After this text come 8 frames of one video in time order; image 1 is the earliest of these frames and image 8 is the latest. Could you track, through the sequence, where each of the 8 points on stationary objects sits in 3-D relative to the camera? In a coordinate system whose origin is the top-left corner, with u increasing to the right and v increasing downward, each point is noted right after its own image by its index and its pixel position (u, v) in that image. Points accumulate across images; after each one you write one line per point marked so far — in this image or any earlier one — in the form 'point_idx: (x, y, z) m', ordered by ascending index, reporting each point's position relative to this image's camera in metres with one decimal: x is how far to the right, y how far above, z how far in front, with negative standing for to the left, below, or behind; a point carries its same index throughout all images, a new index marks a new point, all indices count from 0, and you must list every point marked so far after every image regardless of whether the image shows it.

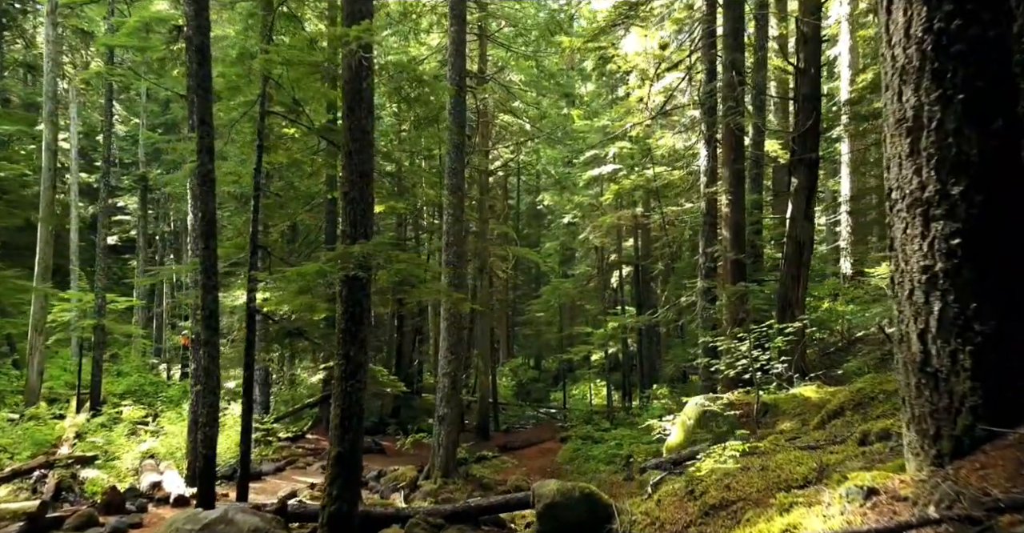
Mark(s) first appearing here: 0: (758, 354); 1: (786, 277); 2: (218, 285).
0: (+3.3, -1.2, +11.8) m
1: (+4.5, -0.2, +14.6) m
2: (-3.6, -0.2, +10.6) m
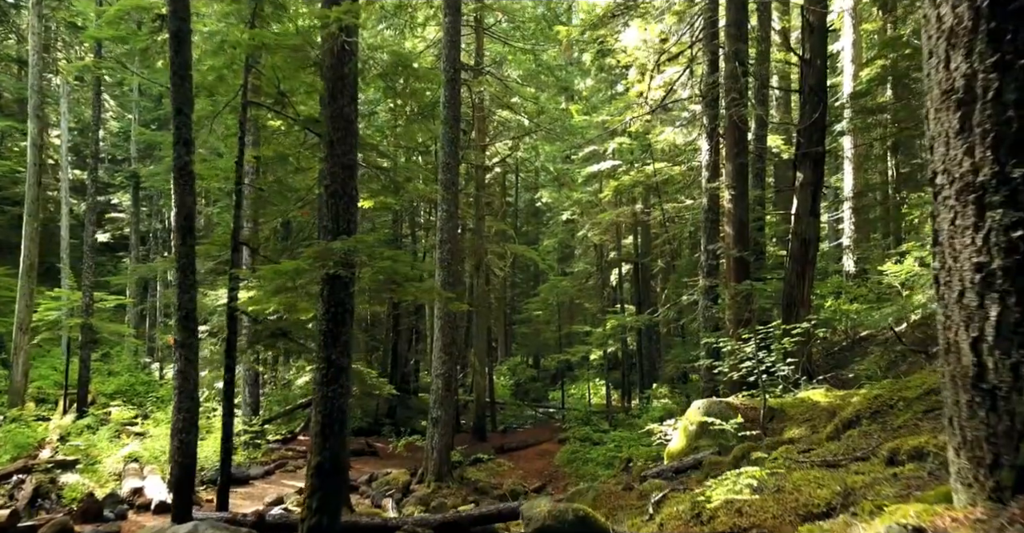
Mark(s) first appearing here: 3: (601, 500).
0: (+3.2, -1.2, +11.3) m
1: (+4.5, -0.1, +14.0) m
2: (-3.7, -0.2, +10.1) m
3: (+0.9, -2.5, +9.1) m
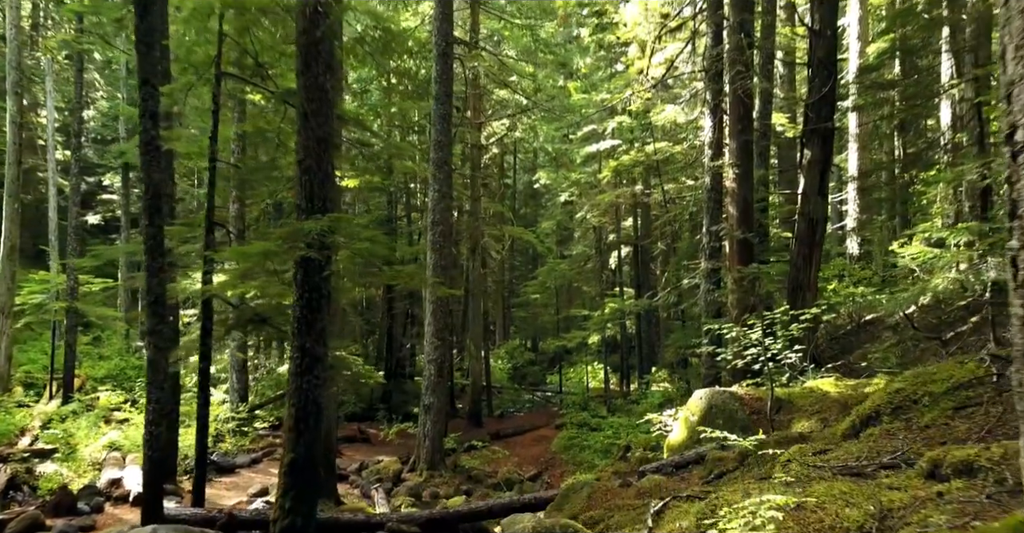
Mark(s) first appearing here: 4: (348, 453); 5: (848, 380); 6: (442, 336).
0: (+3.1, -0.9, +10.7) m
1: (+4.4, +0.1, +13.4) m
2: (-3.8, 0.0, +9.5) m
3: (+0.8, -2.3, +8.5) m
4: (-3.6, -4.1, +19.4) m
5: (+3.9, -1.3, +10.2) m
6: (-1.4, -1.4, +17.3) m
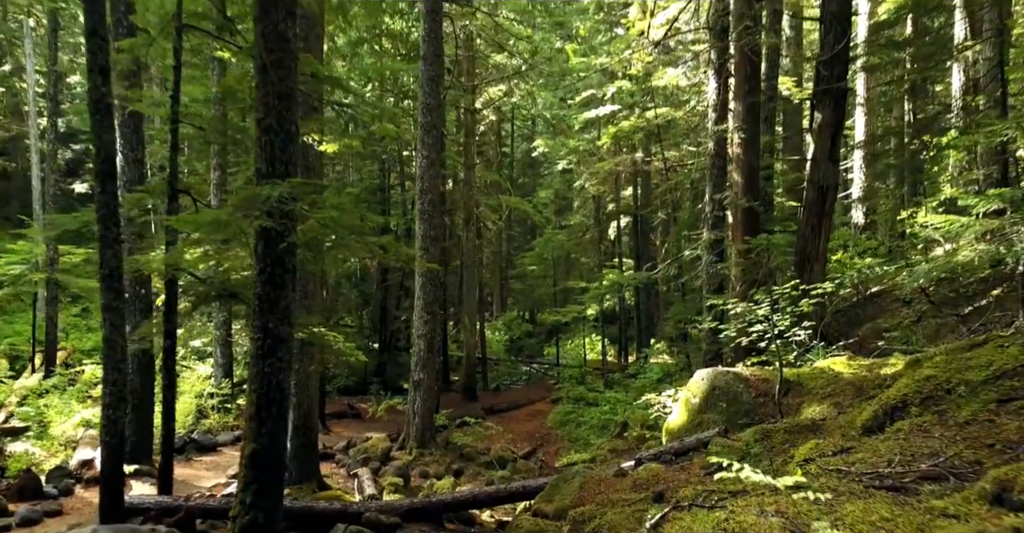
0: (+3.0, -0.6, +10.0) m
1: (+4.2, +0.6, +12.6) m
2: (-3.9, +0.3, +8.7) m
3: (+0.7, -2.1, +7.8) m
4: (-3.8, -3.5, +18.8) m
5: (+3.8, -1.0, +9.5) m
6: (-1.5, -0.9, +16.6) m
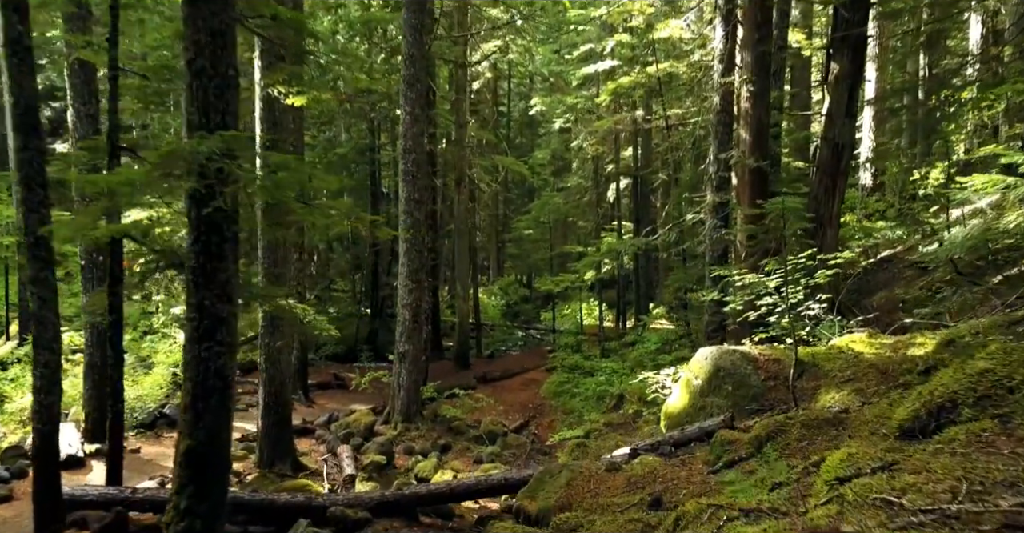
0: (+2.8, -0.3, +9.0) m
1: (+4.1, +1.0, +11.6) m
2: (-4.1, +0.6, +7.7) m
3: (+0.5, -1.8, +6.9) m
4: (-3.9, -2.8, +17.9) m
5: (+3.6, -0.7, +8.5) m
6: (-1.7, -0.2, +15.6) m
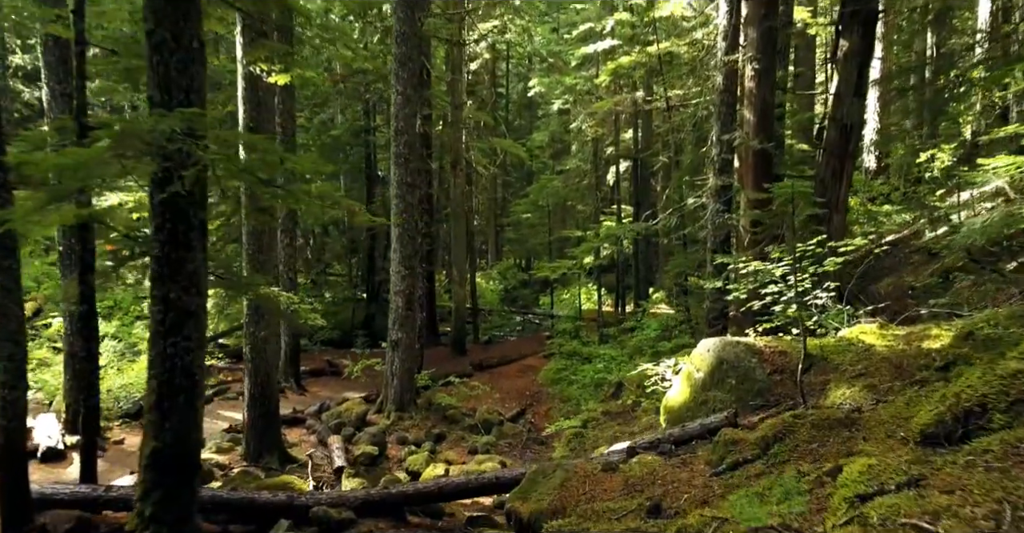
0: (+2.8, -0.1, +8.6) m
1: (+4.0, +1.2, +11.2) m
2: (-4.2, +0.7, +7.3) m
3: (+0.4, -1.7, +6.5) m
4: (-4.0, -2.5, +17.5) m
5: (+3.5, -0.6, +8.1) m
6: (-1.8, 0.0, +15.2) m
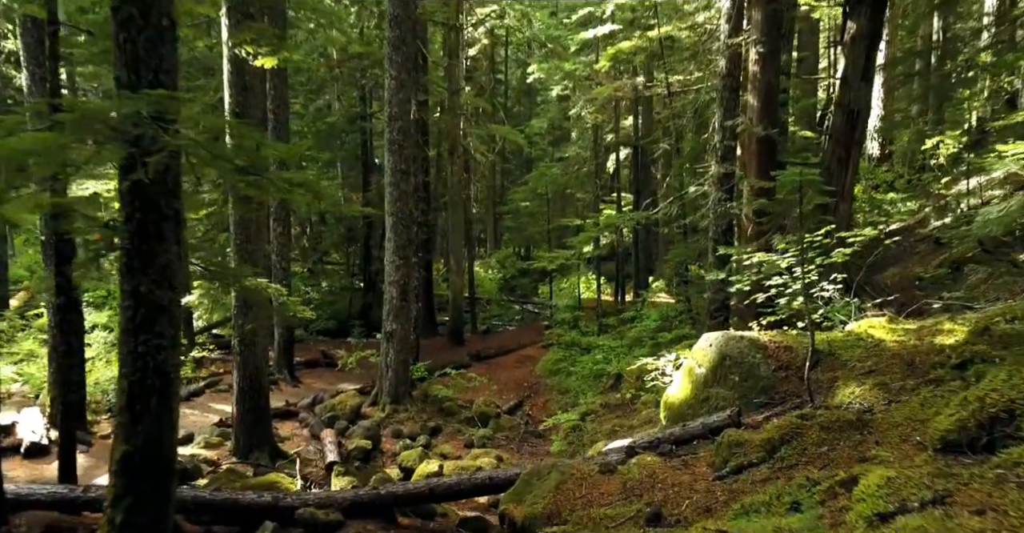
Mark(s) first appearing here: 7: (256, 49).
0: (+2.7, 0.0, +8.3) m
1: (+3.9, +1.3, +10.8) m
2: (-4.2, +0.7, +6.9) m
3: (+0.4, -1.7, +6.2) m
4: (-4.1, -2.2, +17.2) m
5: (+3.5, -0.5, +7.7) m
6: (-1.8, +0.2, +14.9) m
7: (-2.9, +2.4, +9.8) m
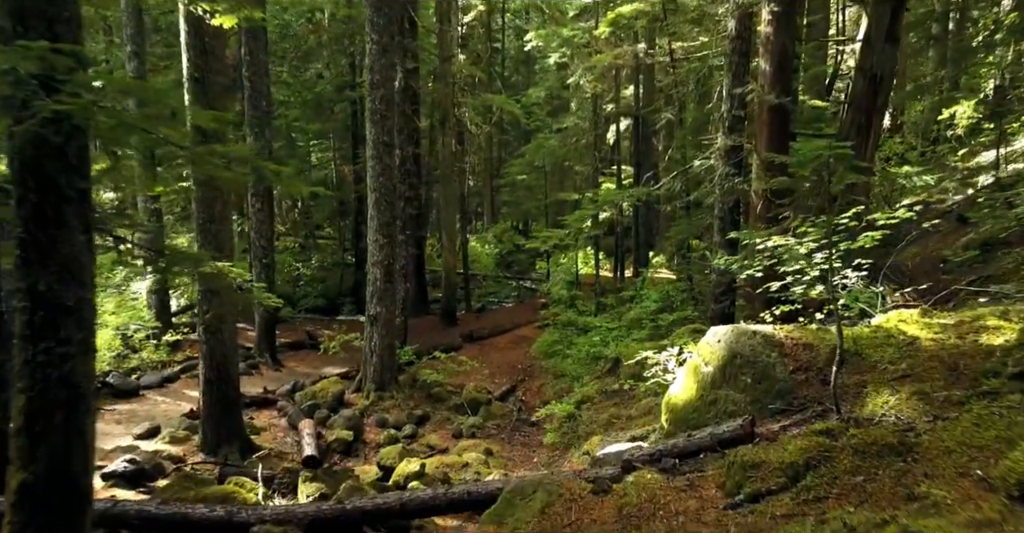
0: (+2.6, +0.1, +7.3) m
1: (+3.8, +1.5, +9.9) m
2: (-4.3, +0.8, +6.0) m
3: (+0.2, -1.6, +5.3) m
4: (-4.2, -1.8, +16.4) m
5: (+3.3, -0.4, +6.9) m
6: (-1.9, +0.5, +13.9) m
7: (-3.0, +2.6, +8.9) m
